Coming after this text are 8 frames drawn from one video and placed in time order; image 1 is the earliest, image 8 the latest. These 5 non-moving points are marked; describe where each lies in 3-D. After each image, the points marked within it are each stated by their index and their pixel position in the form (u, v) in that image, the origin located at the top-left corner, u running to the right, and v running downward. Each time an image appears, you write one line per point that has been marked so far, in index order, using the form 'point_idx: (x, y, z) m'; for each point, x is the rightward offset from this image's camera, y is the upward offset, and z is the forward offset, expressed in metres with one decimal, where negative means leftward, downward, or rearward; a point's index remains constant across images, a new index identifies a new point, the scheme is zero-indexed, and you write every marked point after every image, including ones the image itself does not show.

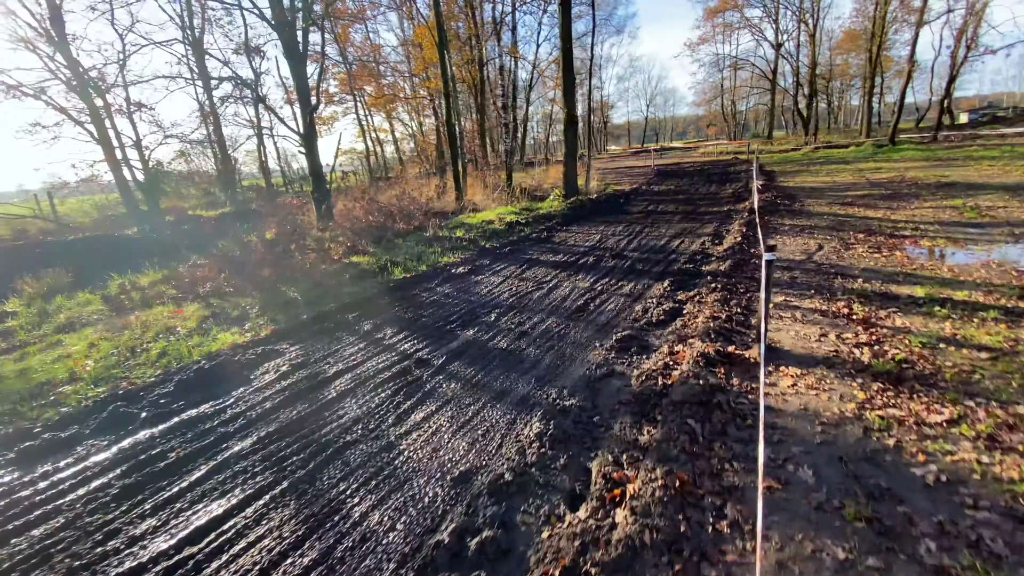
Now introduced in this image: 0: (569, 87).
0: (+1.7, +6.4, +15.2) m
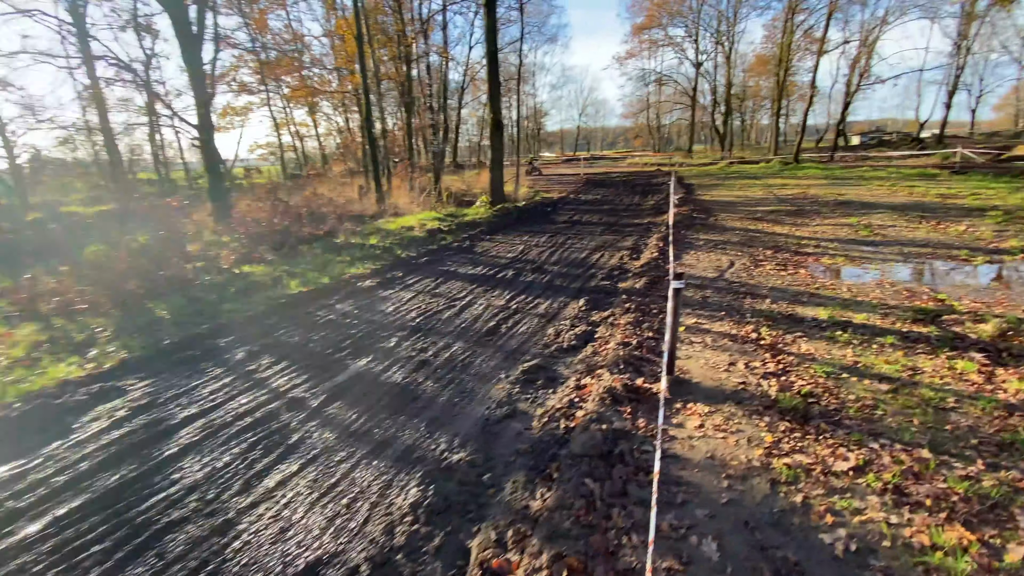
0: (-0.6, +6.1, +14.8) m
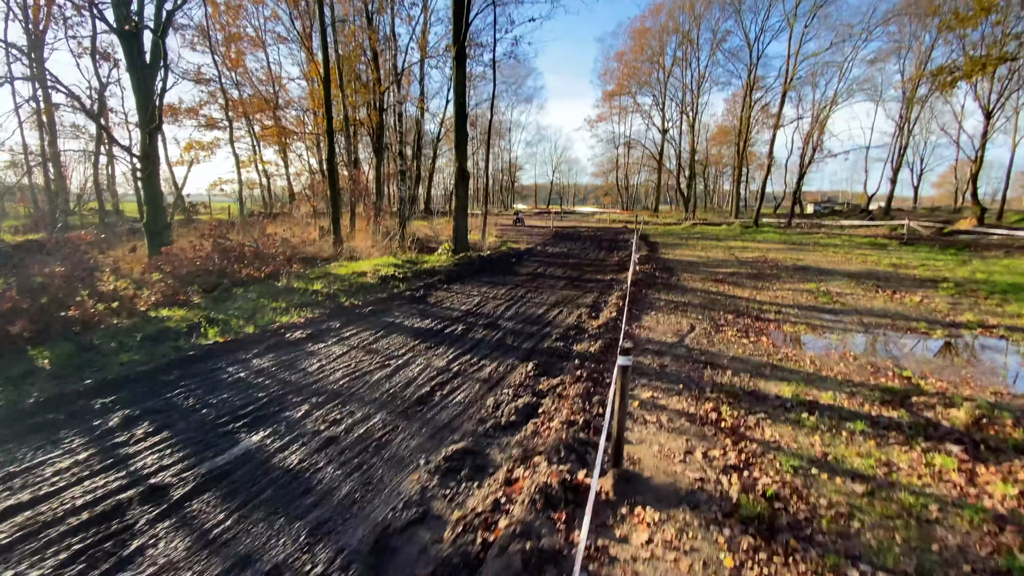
0: (-1.7, +4.5, +14.6) m
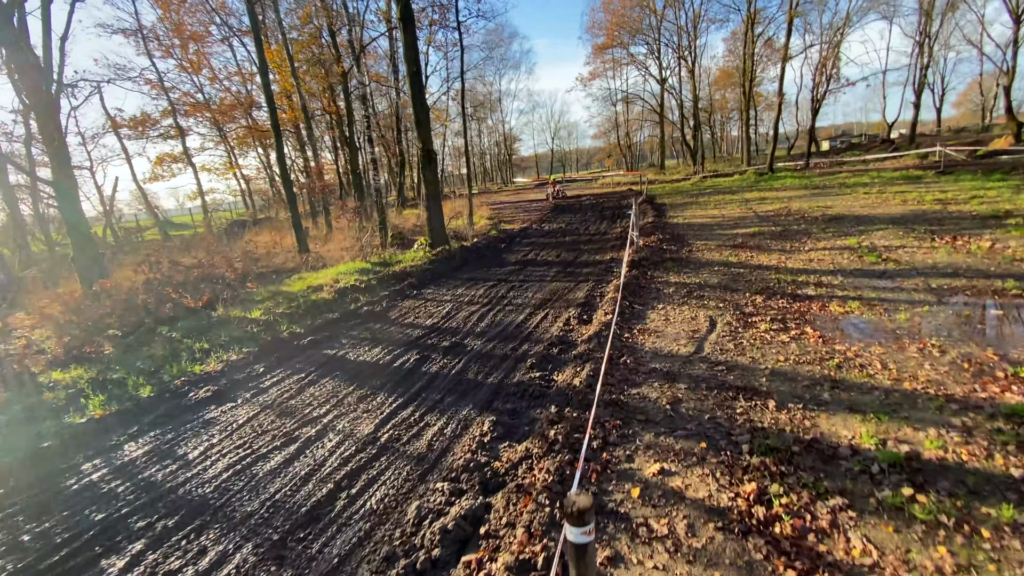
0: (-2.5, +4.5, +12.6) m
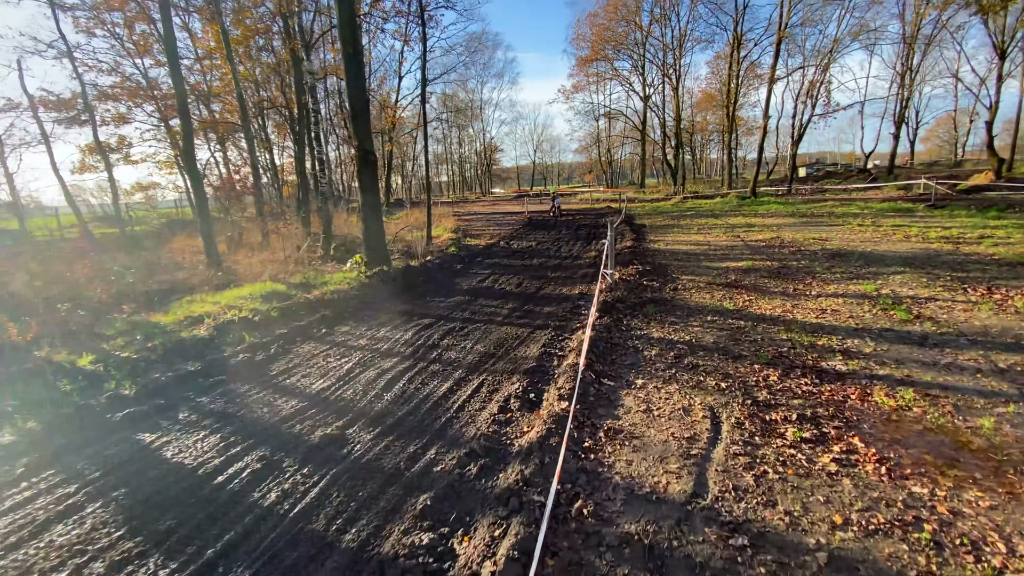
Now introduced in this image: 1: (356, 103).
0: (-3.4, +3.9, +10.4) m
1: (-3.4, +4.0, +10.4) m
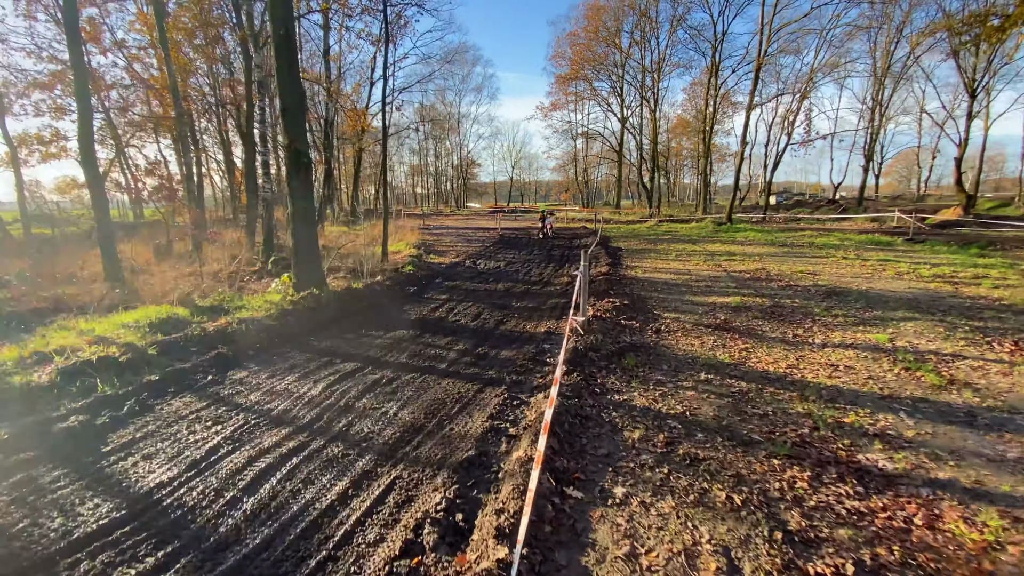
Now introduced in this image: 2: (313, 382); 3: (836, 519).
0: (-4.1, +3.4, +8.8) m
1: (-4.1, +3.5, +8.7) m
2: (-2.4, -1.2, +5.9) m
3: (+2.3, -1.6, +3.4) m
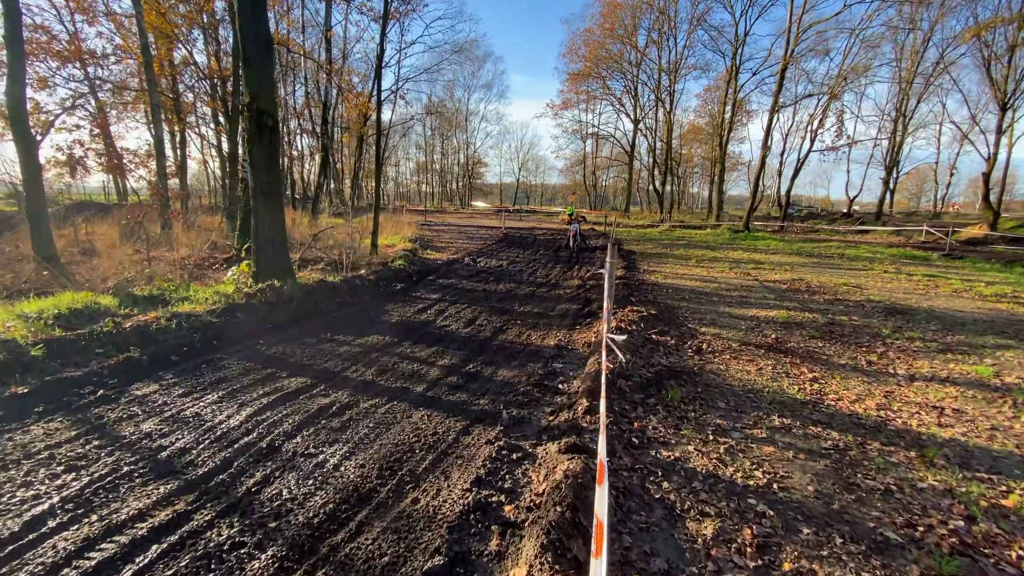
0: (-3.9, +3.5, +7.2) m
1: (-3.9, +3.7, +7.2) m
2: (-2.4, -1.1, +4.3) m
3: (+2.3, -1.7, +1.8) m
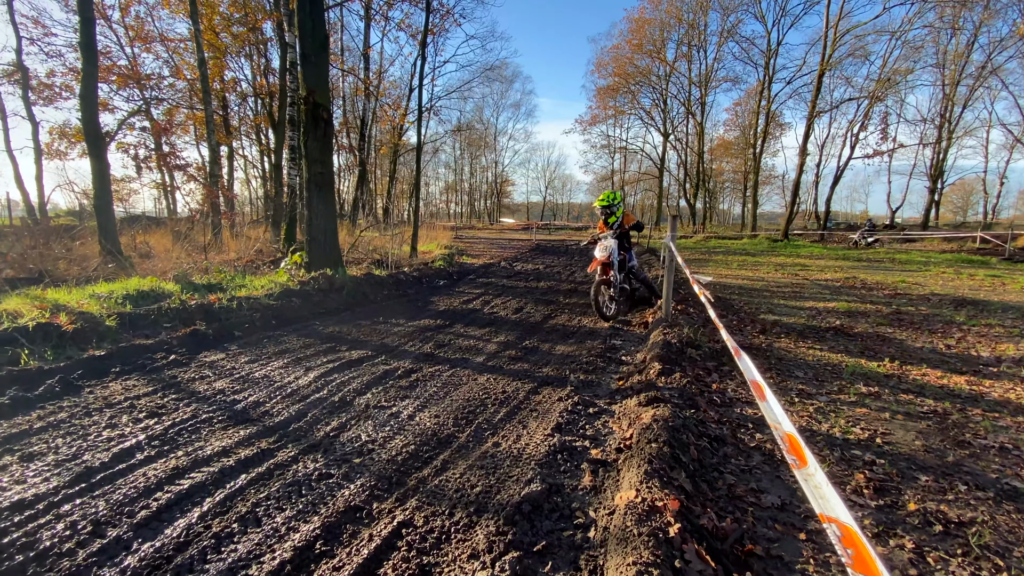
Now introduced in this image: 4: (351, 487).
0: (-3.2, +3.7, +7.5) m
1: (-3.1, +3.9, +7.5) m
2: (-1.8, -0.8, +4.3) m
3: (+2.7, -1.3, +1.6) m
4: (-0.8, -1.0, +2.5) m
